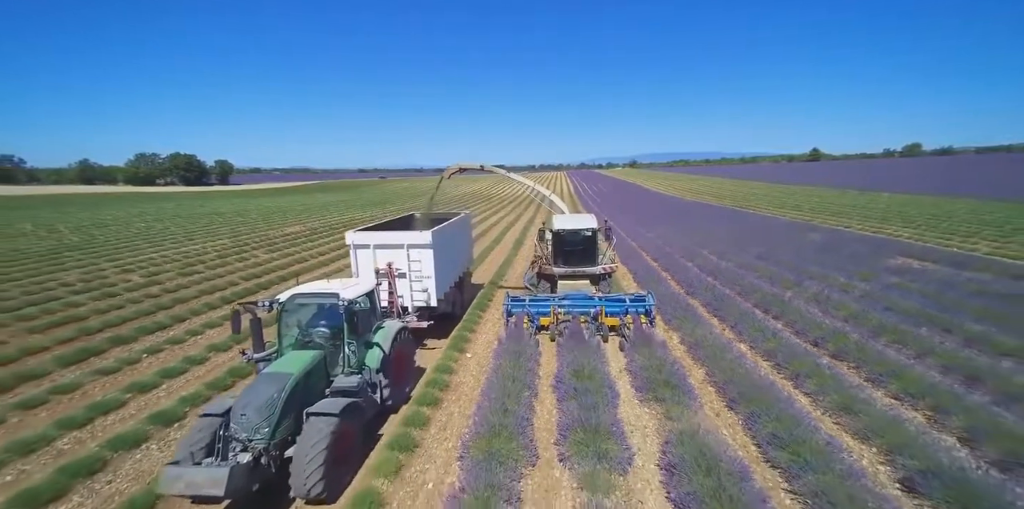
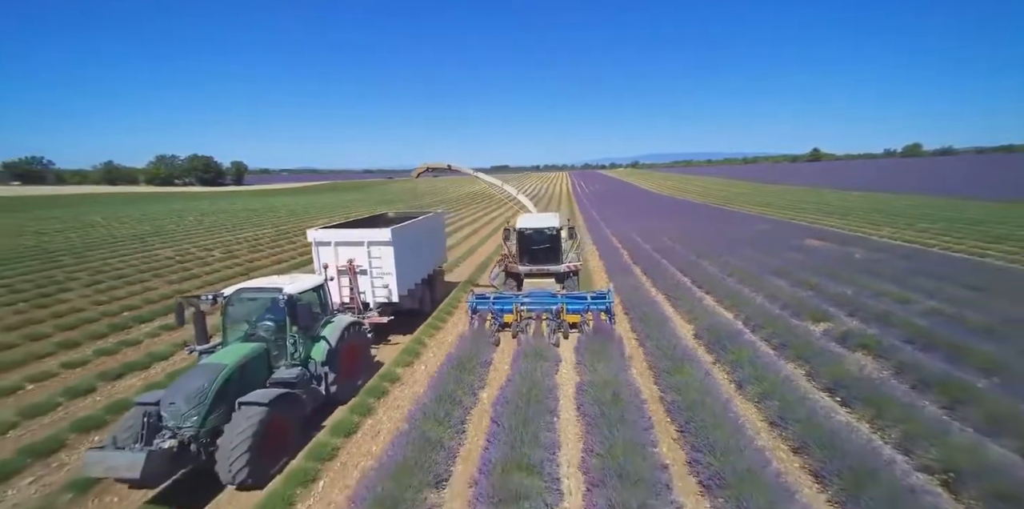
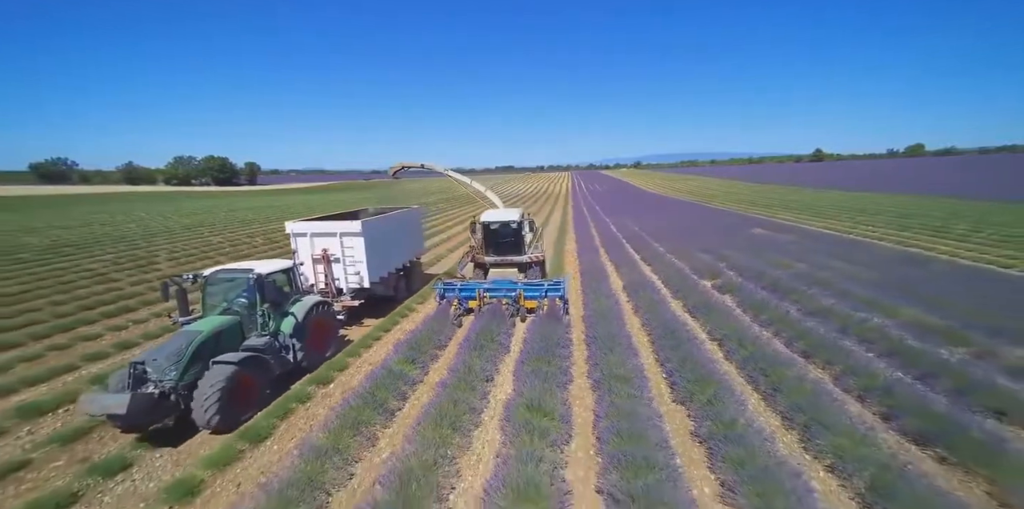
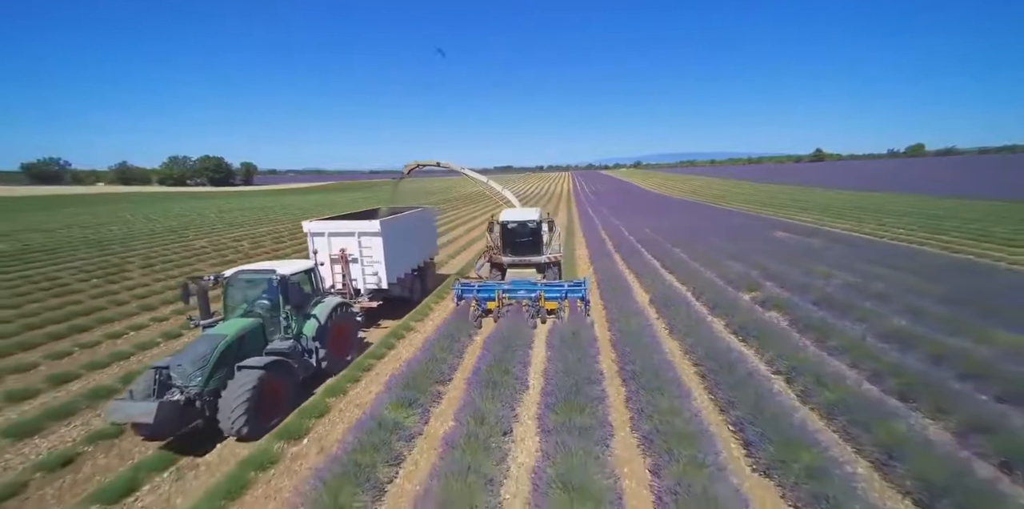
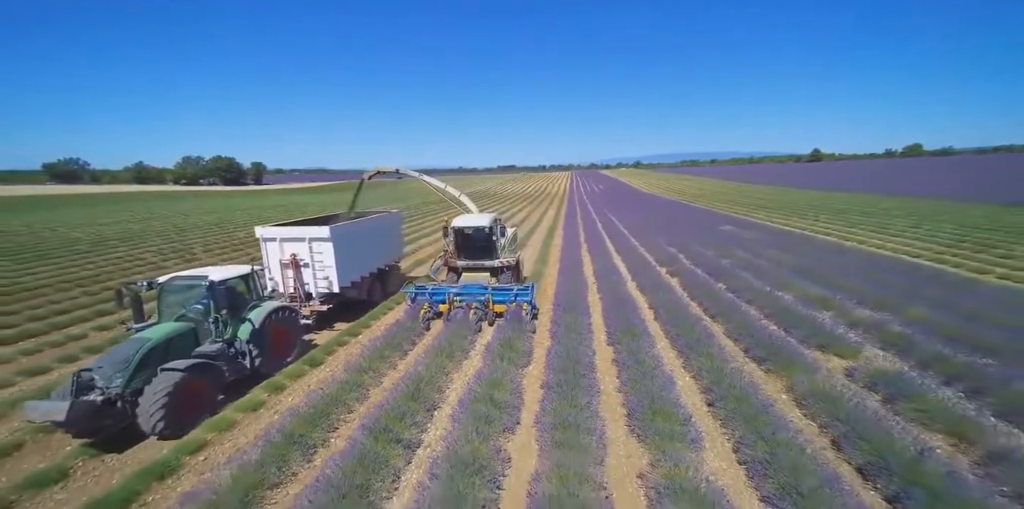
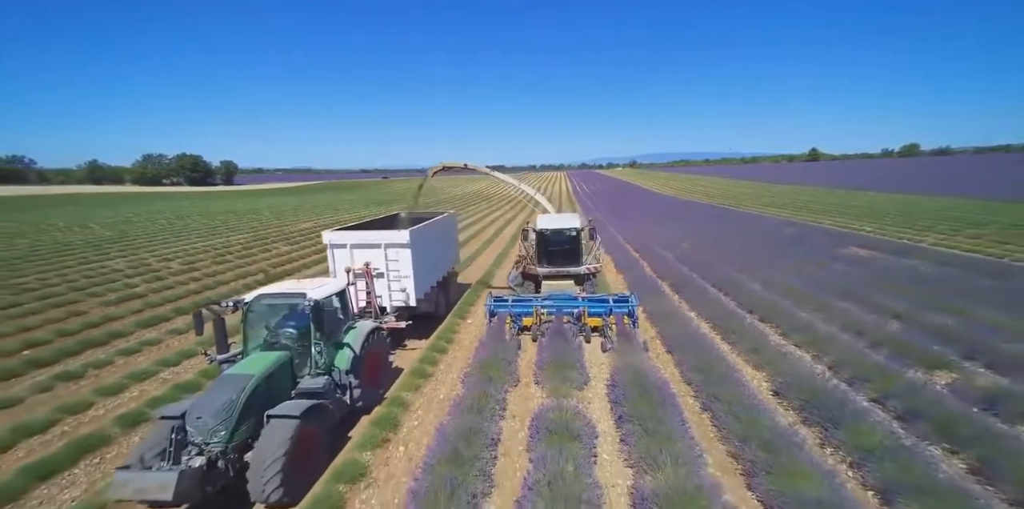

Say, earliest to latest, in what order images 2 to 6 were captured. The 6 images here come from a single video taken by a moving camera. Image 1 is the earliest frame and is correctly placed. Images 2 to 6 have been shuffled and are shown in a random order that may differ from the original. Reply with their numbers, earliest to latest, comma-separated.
6, 2, 4, 3, 5
